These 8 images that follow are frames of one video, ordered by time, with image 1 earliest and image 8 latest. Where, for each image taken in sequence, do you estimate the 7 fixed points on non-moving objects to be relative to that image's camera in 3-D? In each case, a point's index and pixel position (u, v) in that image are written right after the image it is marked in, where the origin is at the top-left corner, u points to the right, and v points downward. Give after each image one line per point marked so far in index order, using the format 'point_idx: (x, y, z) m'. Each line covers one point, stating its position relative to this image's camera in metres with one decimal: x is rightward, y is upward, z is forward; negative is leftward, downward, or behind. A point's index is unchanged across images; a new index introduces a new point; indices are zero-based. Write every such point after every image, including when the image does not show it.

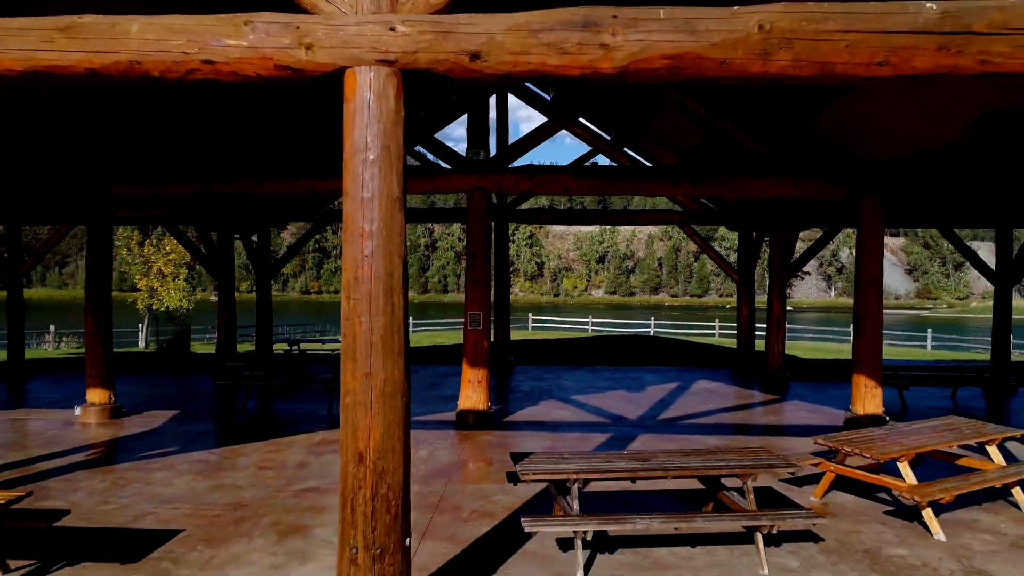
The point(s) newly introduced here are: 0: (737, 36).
0: (+0.9, +0.9, +3.1) m
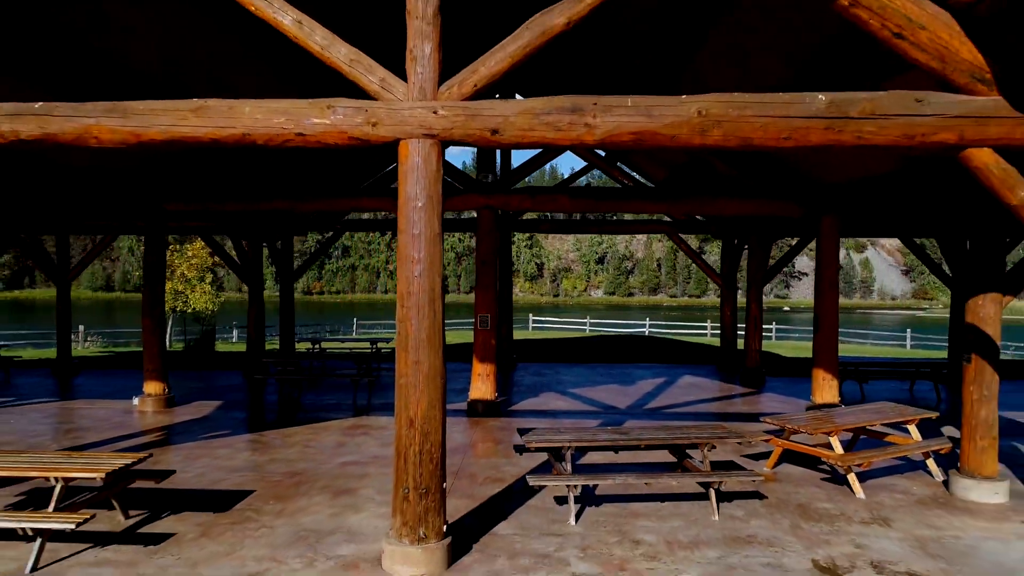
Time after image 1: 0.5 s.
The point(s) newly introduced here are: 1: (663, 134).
0: (+0.9, +0.9, +4.2) m
1: (+0.8, +0.8, +4.2) m
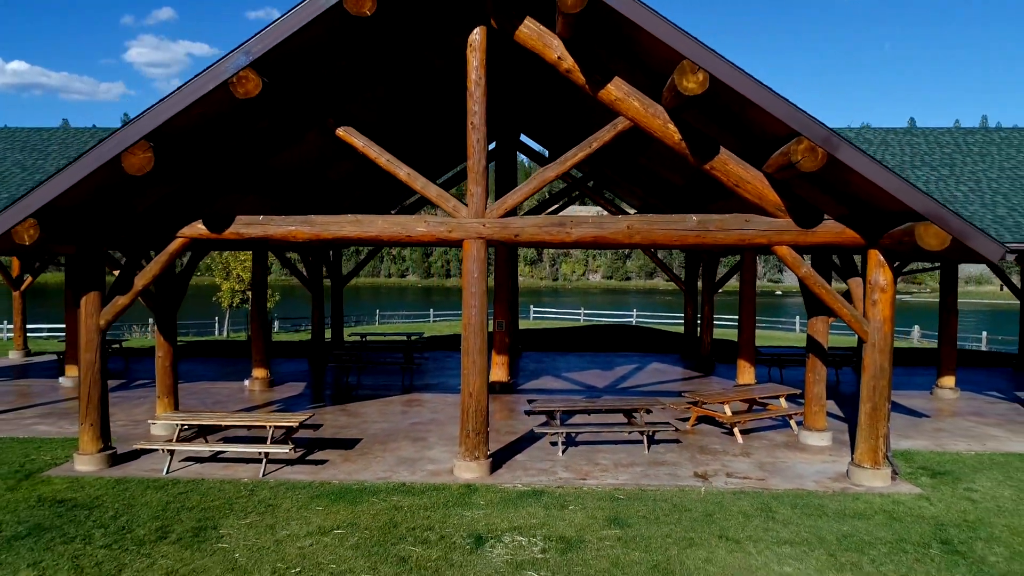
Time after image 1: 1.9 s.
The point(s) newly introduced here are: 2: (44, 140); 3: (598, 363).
0: (+1.0, +0.5, +7.5) m
1: (+0.9, +0.5, +7.5) m
2: (-7.4, +2.3, +12.2) m
3: (+1.7, -1.5, +15.3) m
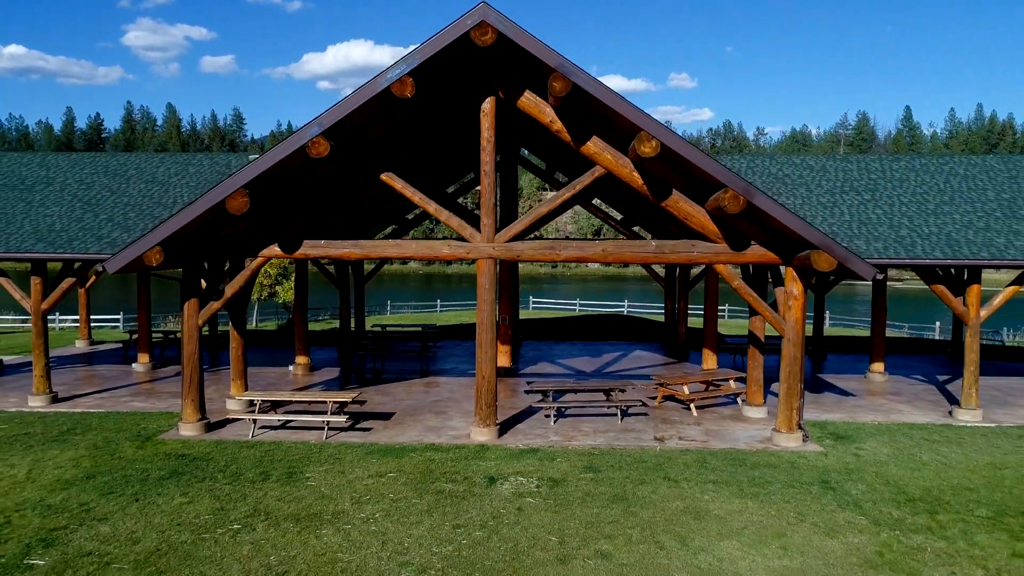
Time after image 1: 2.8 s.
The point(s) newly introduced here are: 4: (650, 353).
0: (+1.1, +0.4, +9.8) m
1: (+1.0, +0.4, +9.8) m
2: (-7.3, +2.3, +14.4) m
3: (+1.7, -1.4, +17.7) m
4: (+3.1, -1.5, +17.5) m
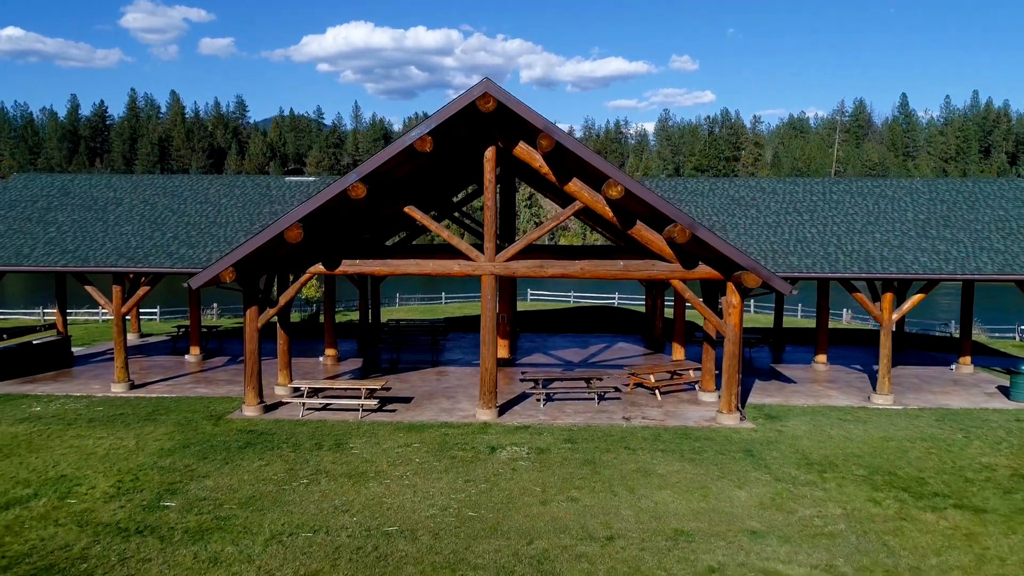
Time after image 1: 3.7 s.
0: (+1.0, +0.3, +12.3) m
1: (+0.9, +0.2, +12.3) m
2: (-7.4, +2.3, +16.9) m
3: (+1.7, -1.4, +20.2) m
4: (+3.1, -1.5, +20.0) m
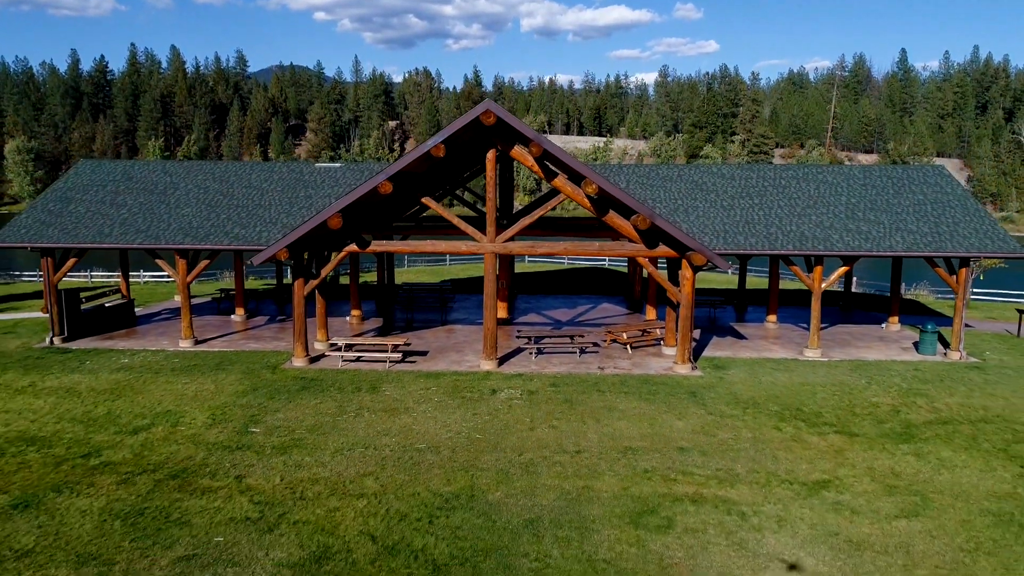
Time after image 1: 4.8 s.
0: (+1.0, +0.8, +15.2) m
1: (+0.9, +0.7, +15.2) m
2: (-7.4, +3.0, +19.7) m
3: (+1.6, -0.5, +23.2) m
4: (+3.0, -0.5, +23.0) m
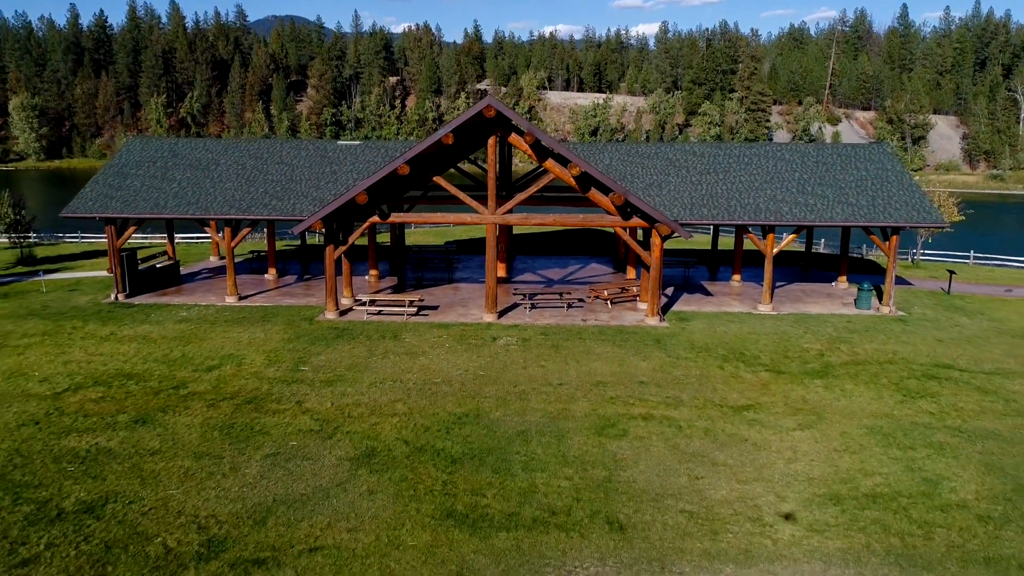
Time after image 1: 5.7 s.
0: (+0.9, +1.6, +18.1) m
1: (+0.8, +1.5, +18.1) m
2: (-7.5, +4.1, +22.4) m
3: (+1.6, +0.8, +26.1) m
4: (+3.0, +0.8, +25.9) m
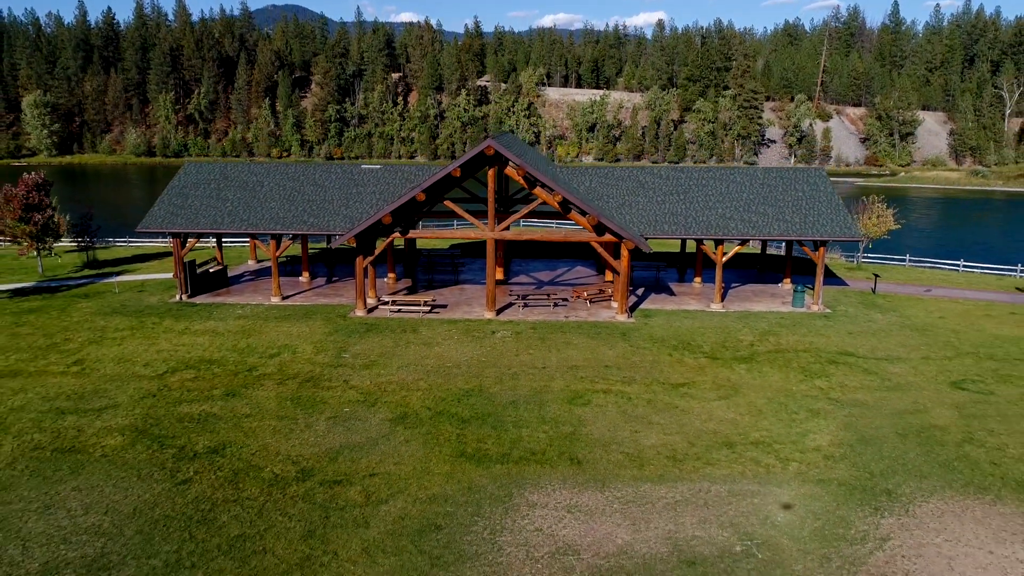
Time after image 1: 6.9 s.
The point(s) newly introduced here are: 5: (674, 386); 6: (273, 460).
0: (+0.8, +1.5, +22.2) m
1: (+0.7, +1.5, +22.3) m
2: (-7.6, +4.1, +26.6) m
3: (+1.5, +0.8, +30.3) m
4: (+2.9, +0.8, +30.1) m
5: (+3.6, -2.2, +17.0) m
6: (-4.1, -3.0, +13.3) m
